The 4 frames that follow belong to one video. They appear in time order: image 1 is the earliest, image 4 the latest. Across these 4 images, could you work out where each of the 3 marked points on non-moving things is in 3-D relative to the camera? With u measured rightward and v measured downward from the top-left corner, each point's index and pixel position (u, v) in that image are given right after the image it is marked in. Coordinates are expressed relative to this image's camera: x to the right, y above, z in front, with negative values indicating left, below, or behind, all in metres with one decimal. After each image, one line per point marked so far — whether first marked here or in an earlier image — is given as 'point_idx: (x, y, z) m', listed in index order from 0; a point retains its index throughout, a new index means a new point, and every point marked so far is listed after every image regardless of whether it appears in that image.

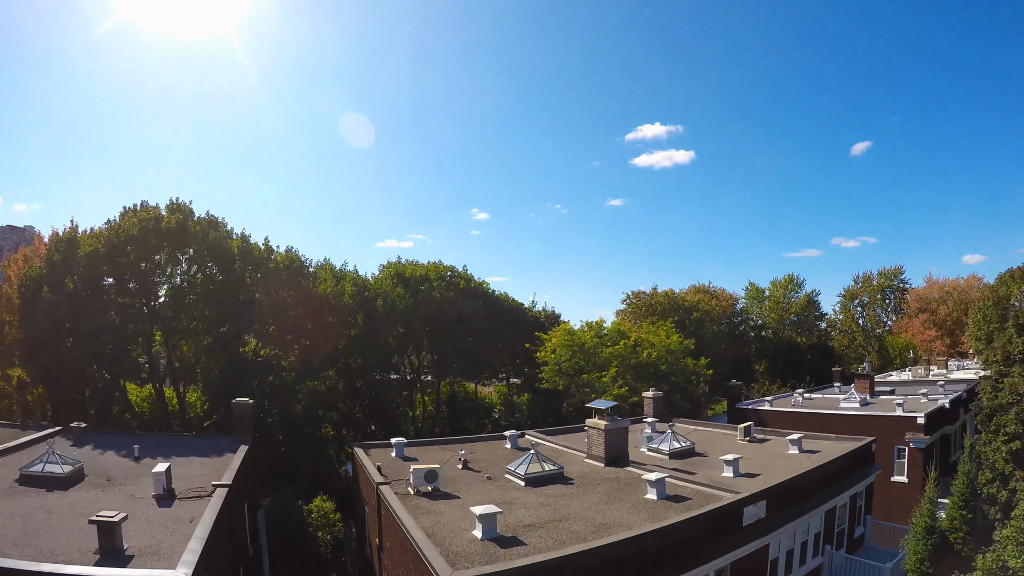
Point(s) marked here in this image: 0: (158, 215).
0: (-13.5, +2.8, +19.9) m
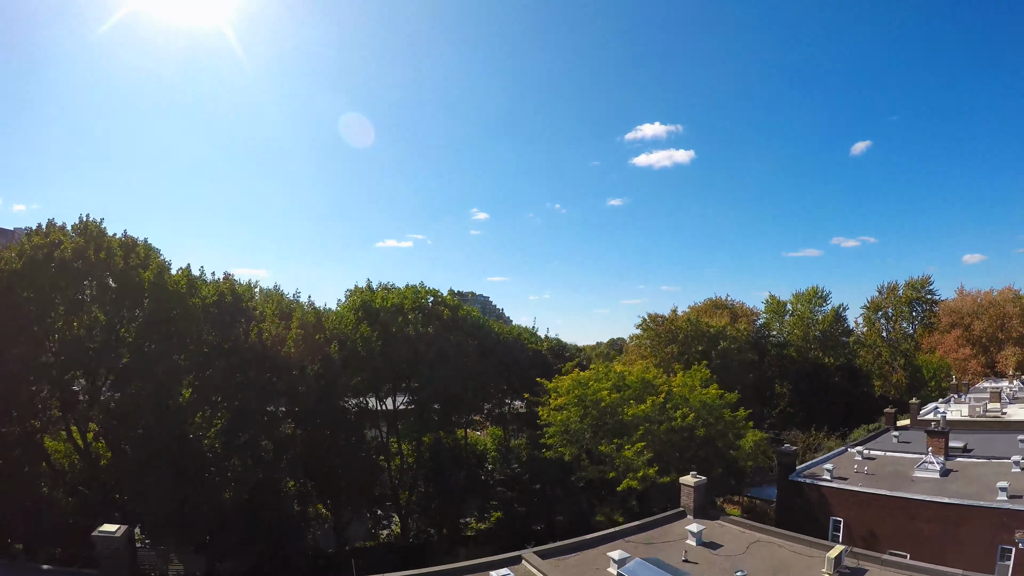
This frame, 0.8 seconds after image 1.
0: (-13.7, +1.5, +15.7) m
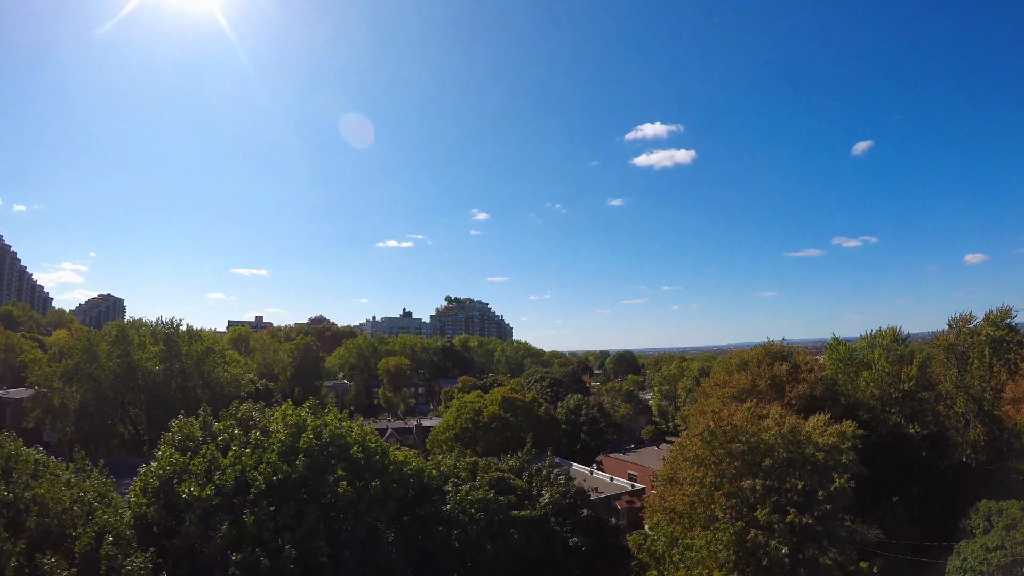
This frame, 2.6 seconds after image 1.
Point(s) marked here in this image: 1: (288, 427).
0: (-14.3, -1.4, +6.4) m
1: (-4.4, -3.0, +11.1) m
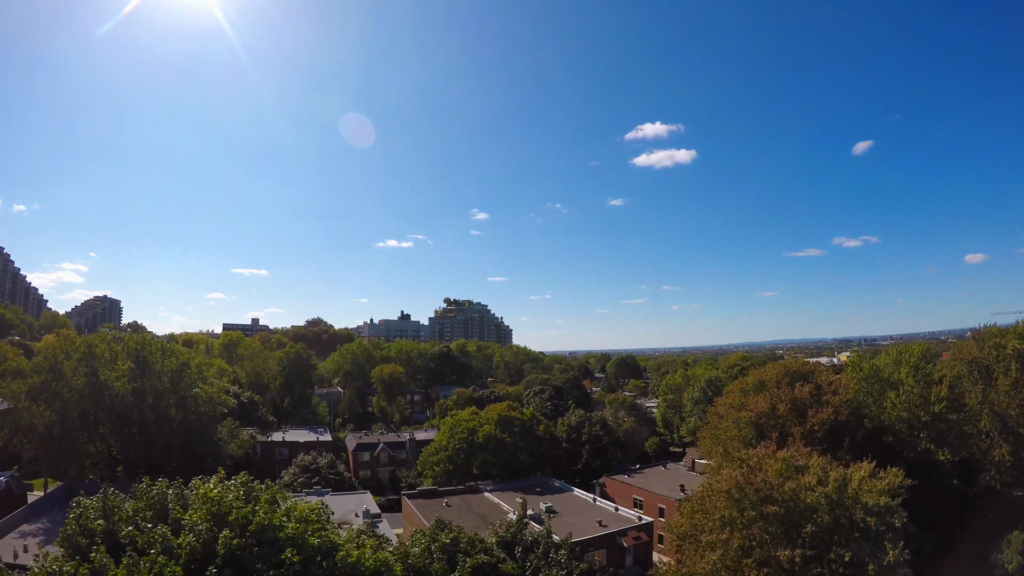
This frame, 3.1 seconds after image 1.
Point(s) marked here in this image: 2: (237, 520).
0: (-14.5, -2.2, +3.8) m
1: (-4.6, -3.8, +8.5) m
2: (-4.4, -3.7, +8.4) m
